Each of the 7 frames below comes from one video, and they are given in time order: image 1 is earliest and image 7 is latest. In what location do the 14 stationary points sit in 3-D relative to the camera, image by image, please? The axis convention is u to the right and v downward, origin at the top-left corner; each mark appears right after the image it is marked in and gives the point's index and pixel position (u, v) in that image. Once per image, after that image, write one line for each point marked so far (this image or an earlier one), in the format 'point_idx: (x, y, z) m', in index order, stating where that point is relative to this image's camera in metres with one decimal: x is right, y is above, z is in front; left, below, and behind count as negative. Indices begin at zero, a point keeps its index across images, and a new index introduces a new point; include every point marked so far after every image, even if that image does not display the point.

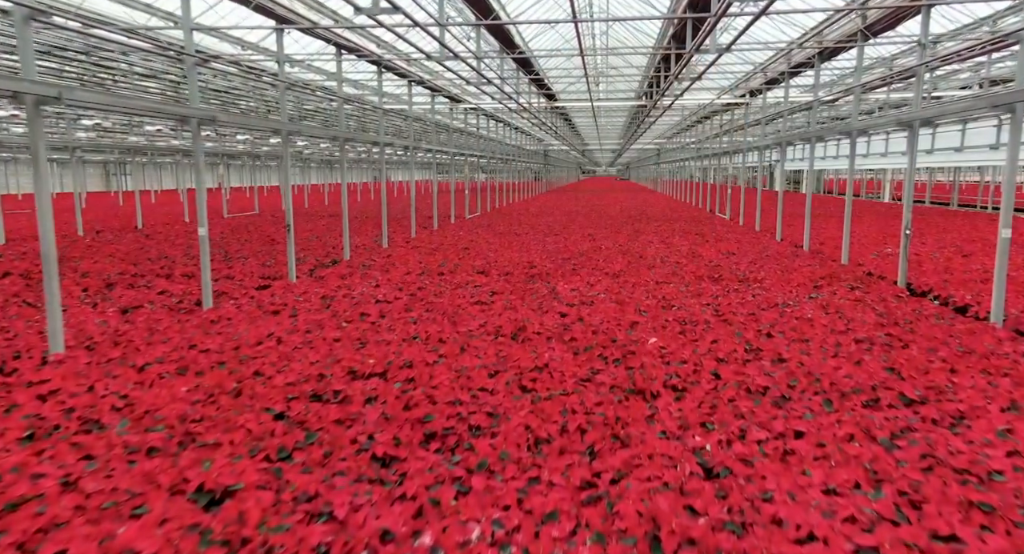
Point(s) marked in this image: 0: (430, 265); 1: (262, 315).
0: (-1.4, +0.2, +9.9) m
1: (-2.8, -0.4, +6.4) m
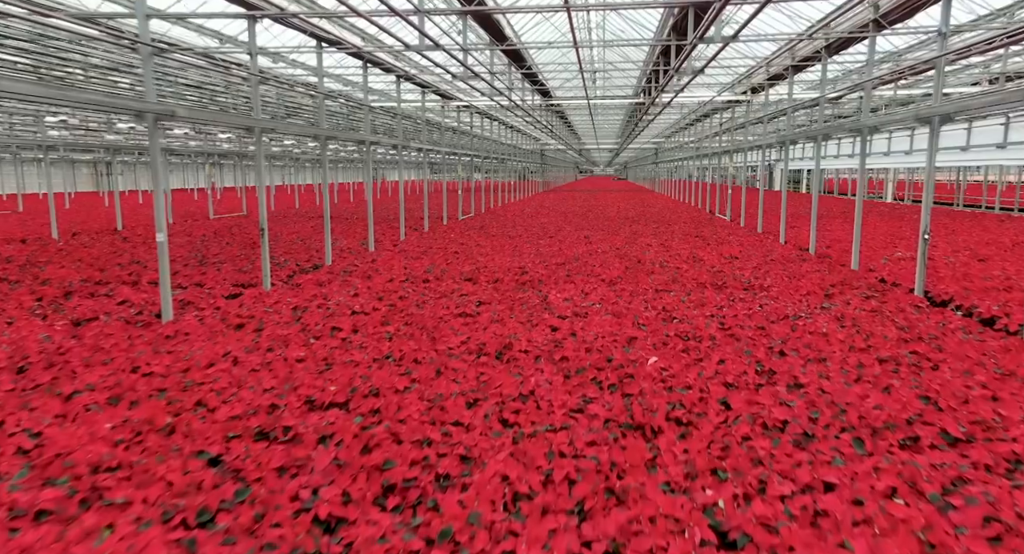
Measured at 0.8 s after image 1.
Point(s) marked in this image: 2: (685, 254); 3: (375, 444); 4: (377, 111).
0: (-1.6, +0.1, +9.3) m
1: (-3.0, -0.5, +5.8) m
2: (+3.3, +0.4, +10.8) m
3: (-0.8, -1.0, +3.3) m
4: (-3.4, +4.1, +13.8) m
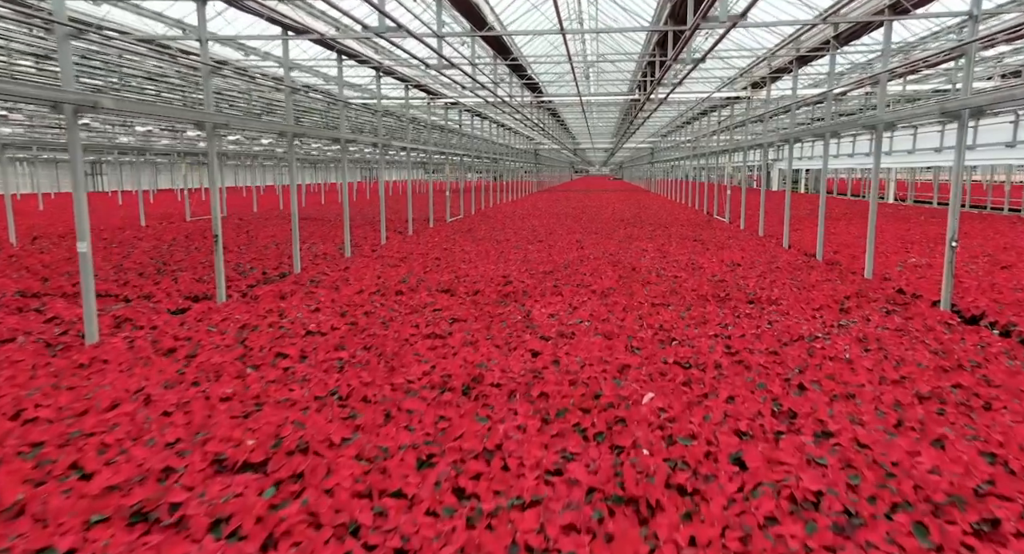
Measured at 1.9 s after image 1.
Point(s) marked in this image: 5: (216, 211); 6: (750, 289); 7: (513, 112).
0: (-1.8, -0.1, +8.5) m
1: (-3.2, -0.7, +5.0) m
2: (+3.0, +0.3, +10.0) m
3: (-1.0, -1.1, +2.5) m
4: (-3.7, +3.9, +13.0) m
5: (-4.0, +0.9, +7.6) m
6: (+3.3, -0.2, +7.7) m
7: (+0.1, +5.6, +19.1) m
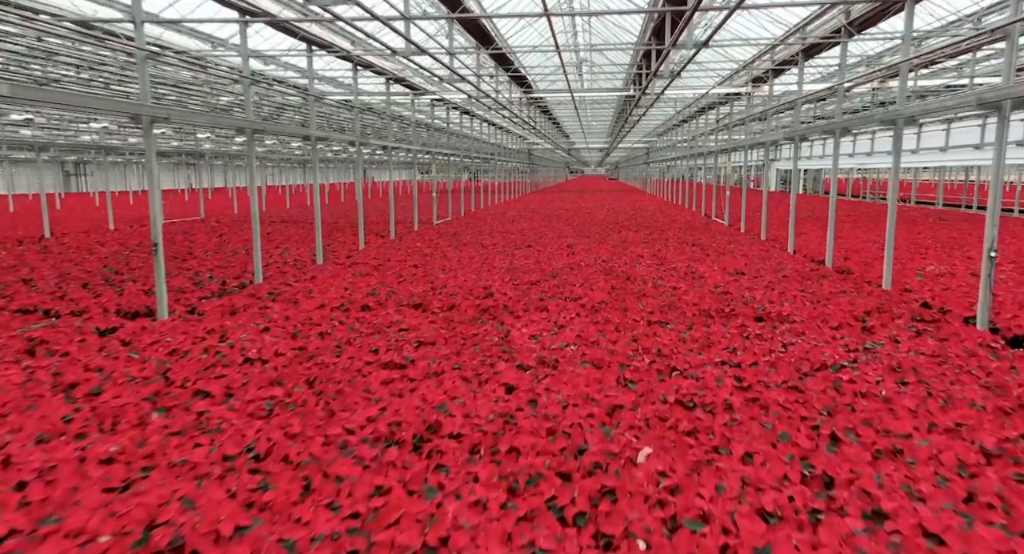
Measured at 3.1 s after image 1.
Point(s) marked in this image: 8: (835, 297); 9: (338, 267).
0: (-2.1, -0.2, +7.6) m
1: (-3.4, -0.9, +4.1) m
2: (+2.8, +0.1, +9.2) m
3: (-1.2, -1.3, +1.7) m
4: (-4.0, +3.8, +12.2) m
5: (-4.3, +0.7, +6.7) m
6: (+3.0, -0.3, +6.9) m
7: (-0.3, +5.4, +18.3) m
8: (+4.1, -0.3, +7.2) m
9: (-3.1, +0.2, +10.0) m
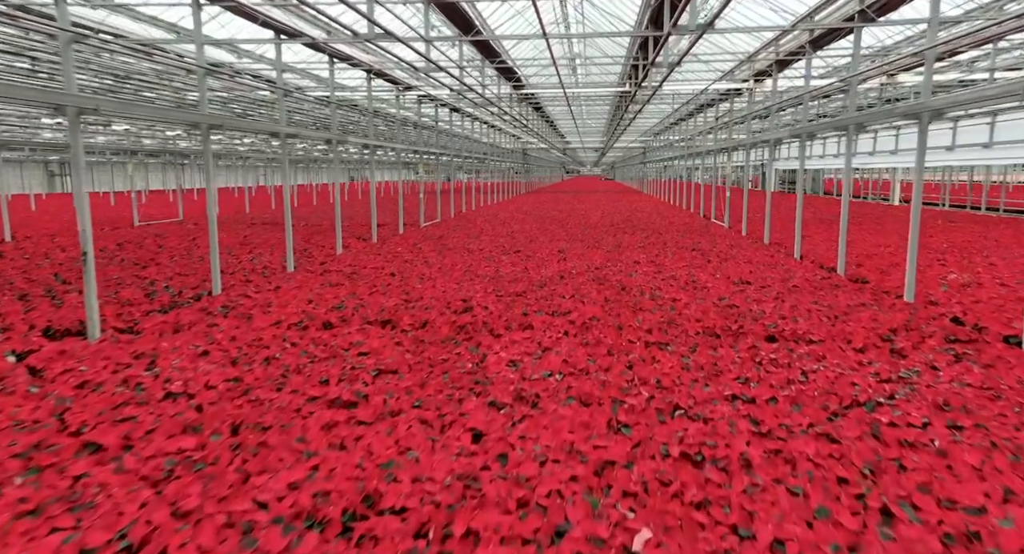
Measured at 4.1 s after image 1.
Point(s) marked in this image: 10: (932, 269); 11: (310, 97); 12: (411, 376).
0: (-2.3, -0.4, +6.8) m
1: (-3.6, -1.0, +3.3) m
2: (+2.5, 0.0, +8.4) m
3: (-1.4, -1.4, +0.9) m
4: (-4.2, +3.6, +11.3) m
5: (-4.5, +0.6, +5.9) m
6: (+2.8, -0.5, +6.1) m
7: (-0.6, +5.3, +17.5) m
8: (+3.9, -0.4, +6.4) m
9: (-3.3, 0.0, +9.2) m
10: (+6.4, +0.1, +8.6) m
11: (-4.0, +3.5, +11.0) m
12: (-0.8, -0.8, +4.6) m
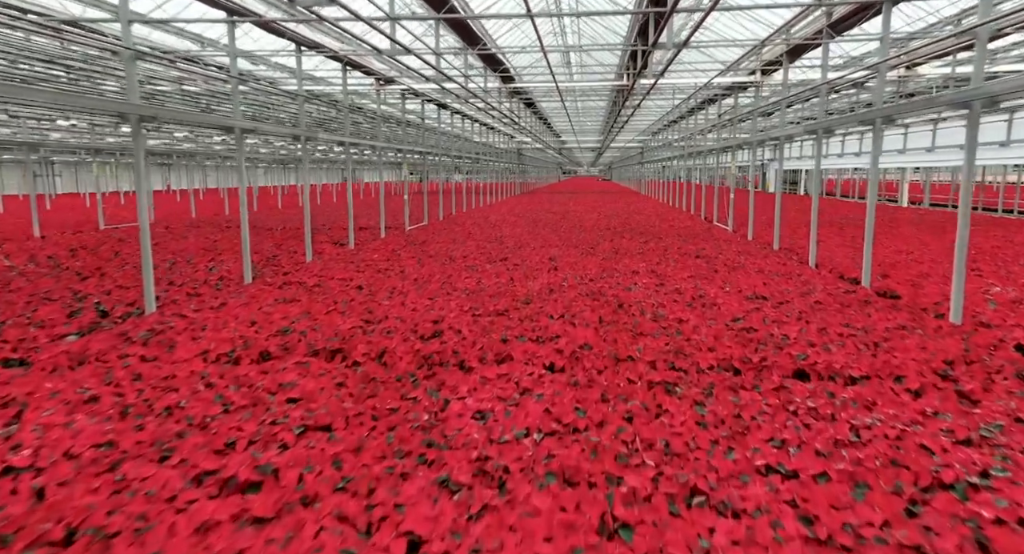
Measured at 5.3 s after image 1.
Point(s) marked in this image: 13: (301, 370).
0: (-2.6, -0.6, +5.8) m
1: (-3.8, -1.2, +2.2) m
2: (+2.3, -0.2, +7.4) m
3: (-1.6, -1.6, -0.2) m
4: (-4.5, +3.4, +10.3) m
5: (-4.7, +0.4, +4.9) m
6: (+2.6, -0.6, +5.1) m
7: (-0.9, +5.1, +16.5) m
8: (+3.7, -0.6, +5.4) m
9: (-3.6, -0.2, +8.1) m
10: (+6.2, -0.1, +7.6) m
11: (-4.3, +3.3, +9.9) m
12: (-1.0, -1.0, +3.5) m
13: (-1.8, -0.8, +4.6) m
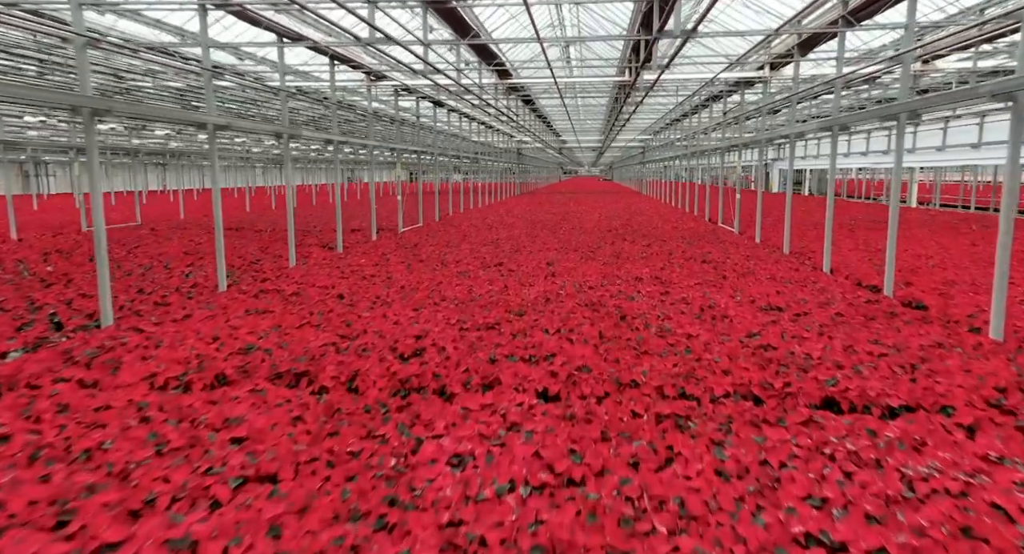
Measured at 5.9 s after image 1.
0: (-2.6, -0.7, +5.2) m
1: (-3.9, -1.3, +1.6) m
2: (+2.2, -0.3, +6.8) m
3: (-1.7, -1.7, -0.8) m
4: (-4.6, +3.3, +9.7) m
5: (-4.8, +0.3, +4.3) m
6: (+2.5, -0.7, +4.5) m
7: (-0.9, +5.0, +15.8) m
8: (+3.6, -0.7, +4.8) m
9: (-3.7, -0.3, +7.5) m
10: (+6.1, -0.2, +7.0) m
11: (-4.3, +3.2, +9.3) m
12: (-1.1, -1.1, +2.9) m
13: (-1.8, -0.9, +4.0) m
